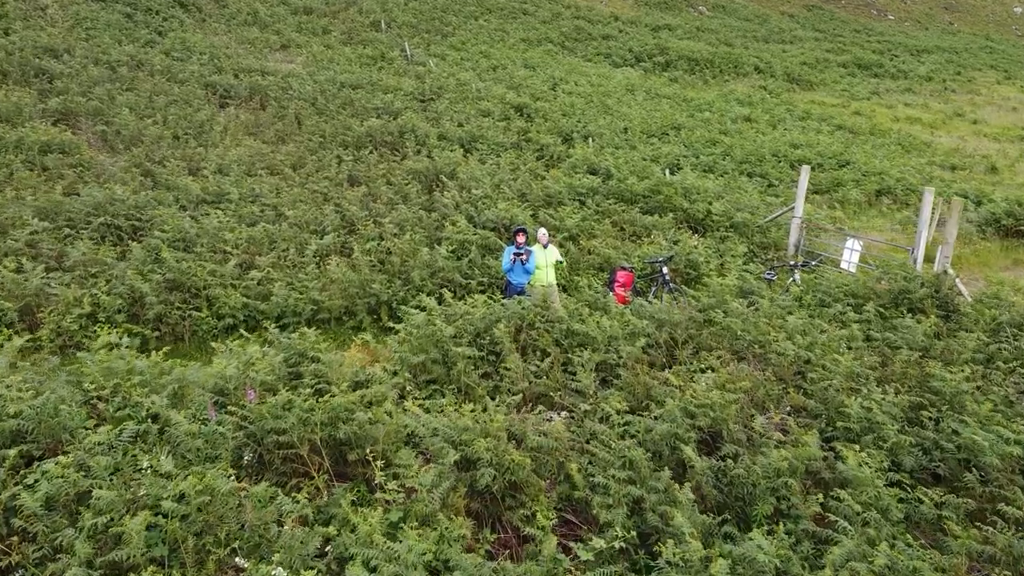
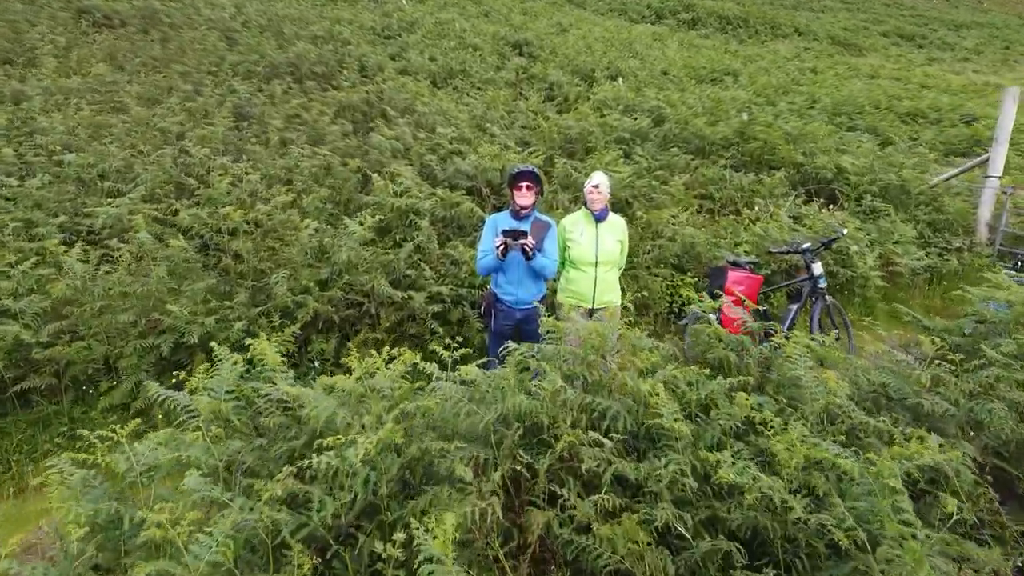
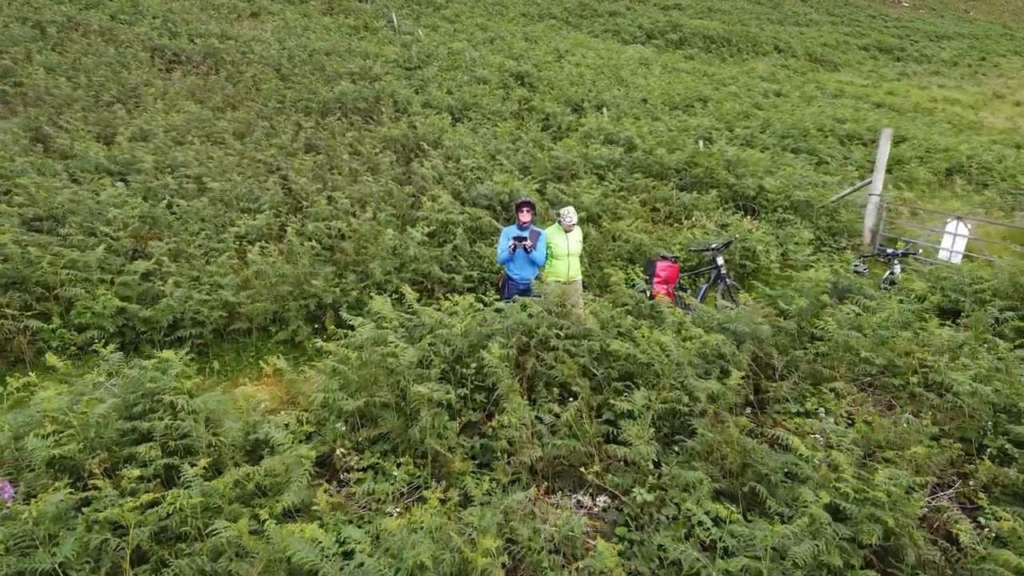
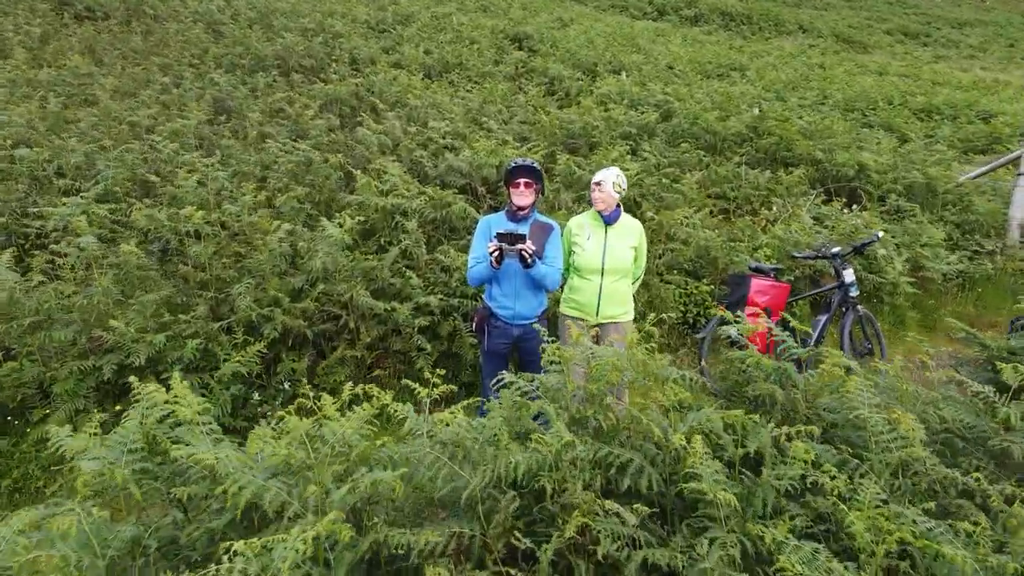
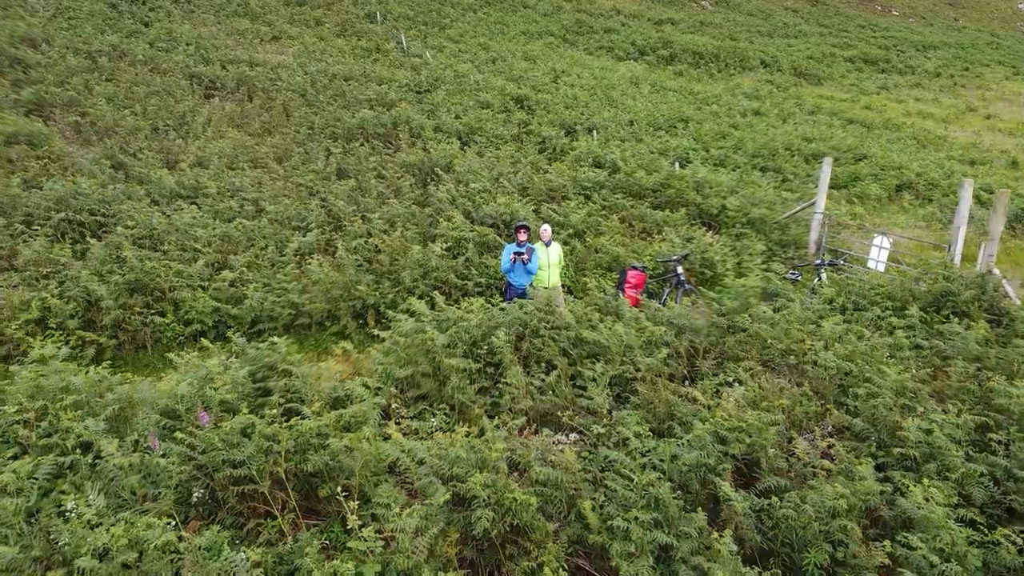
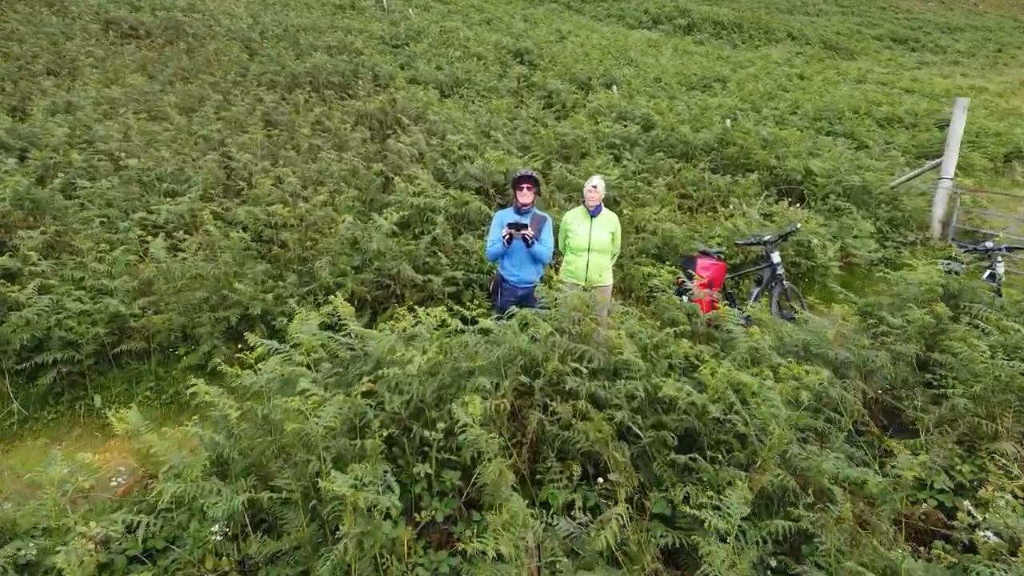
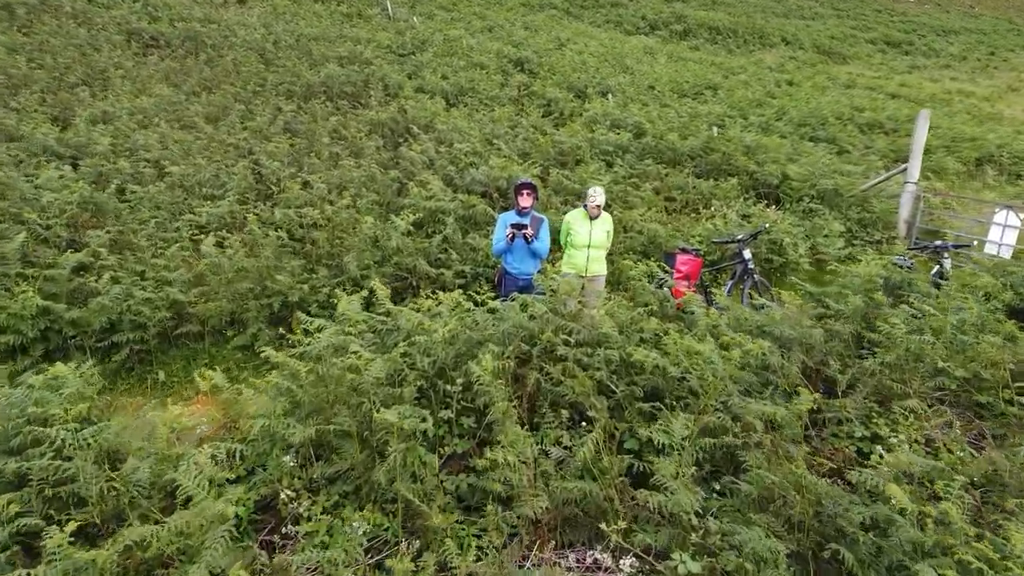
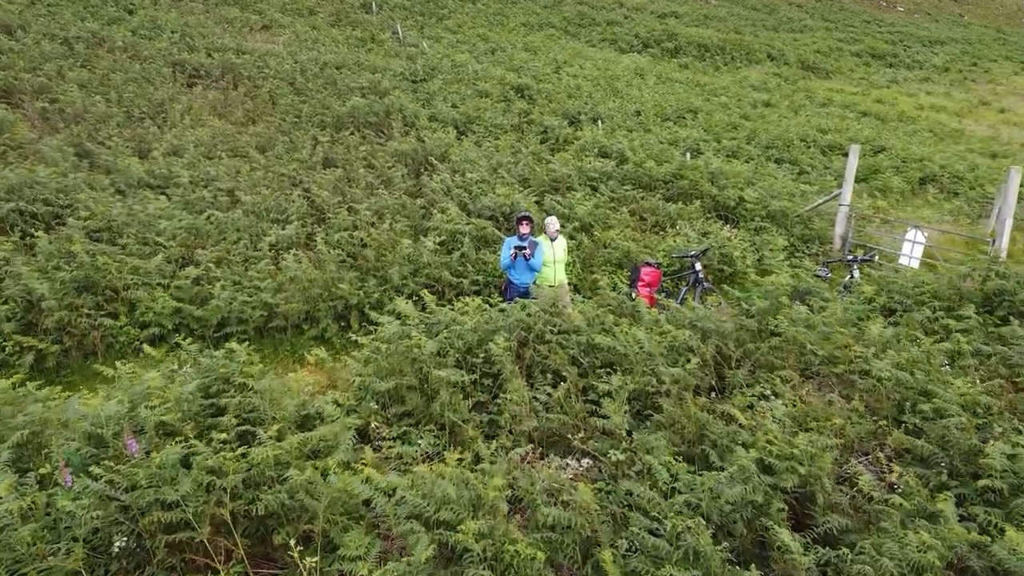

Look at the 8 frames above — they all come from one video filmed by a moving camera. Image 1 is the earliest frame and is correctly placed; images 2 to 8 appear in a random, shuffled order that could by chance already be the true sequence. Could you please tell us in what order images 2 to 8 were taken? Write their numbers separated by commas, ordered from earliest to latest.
5, 8, 3, 7, 6, 2, 4
